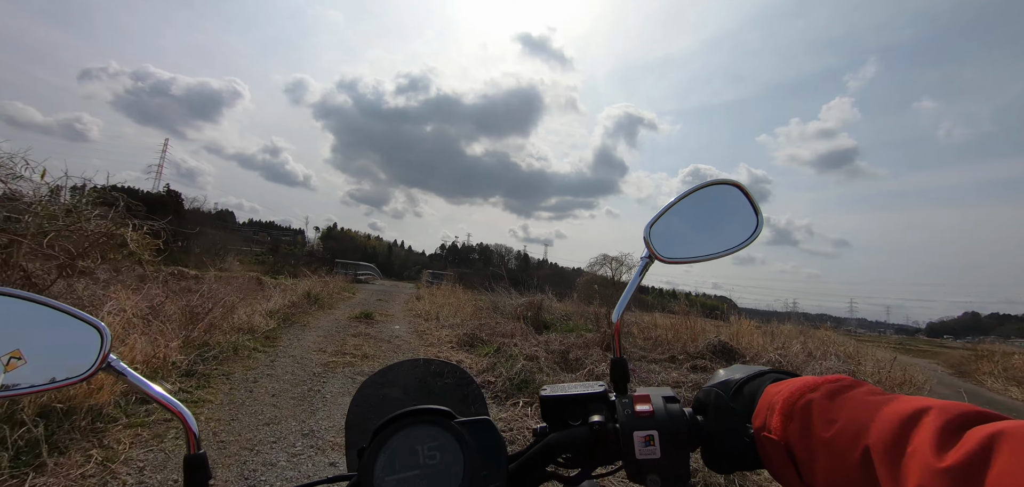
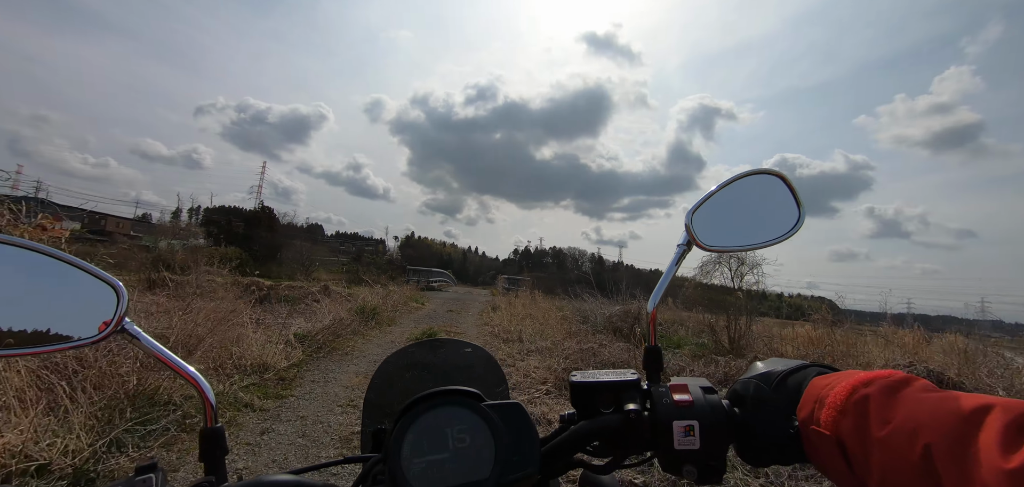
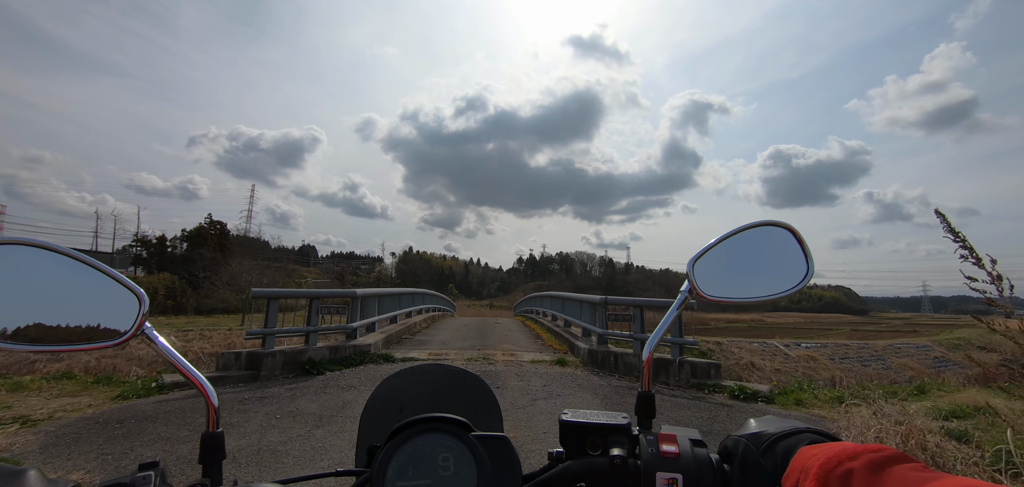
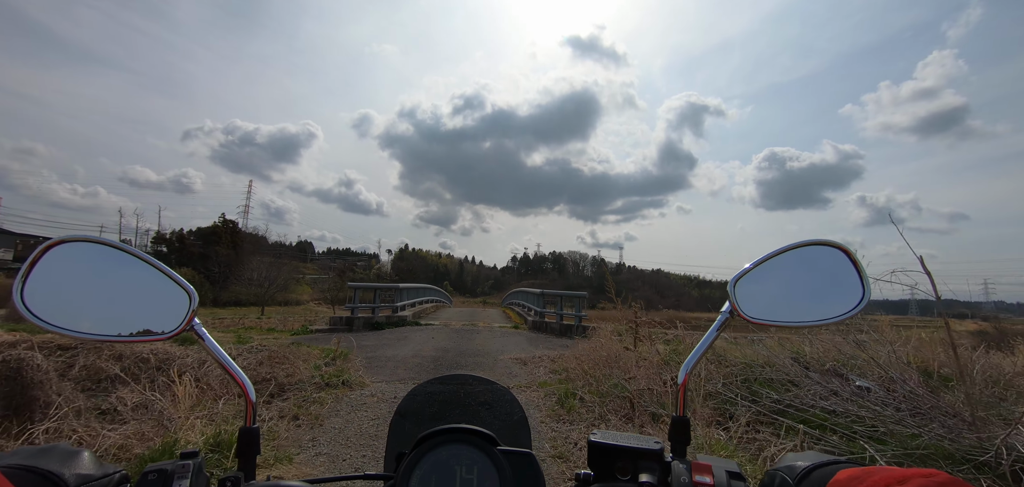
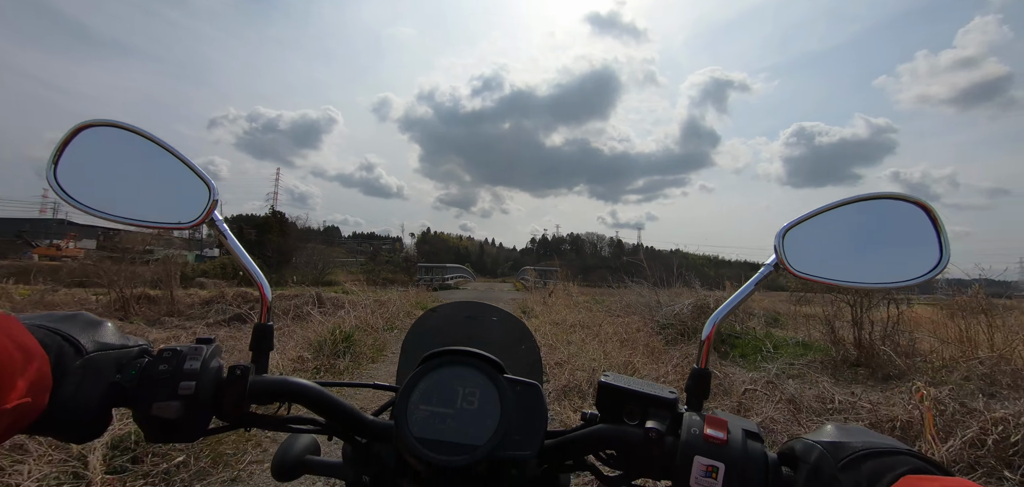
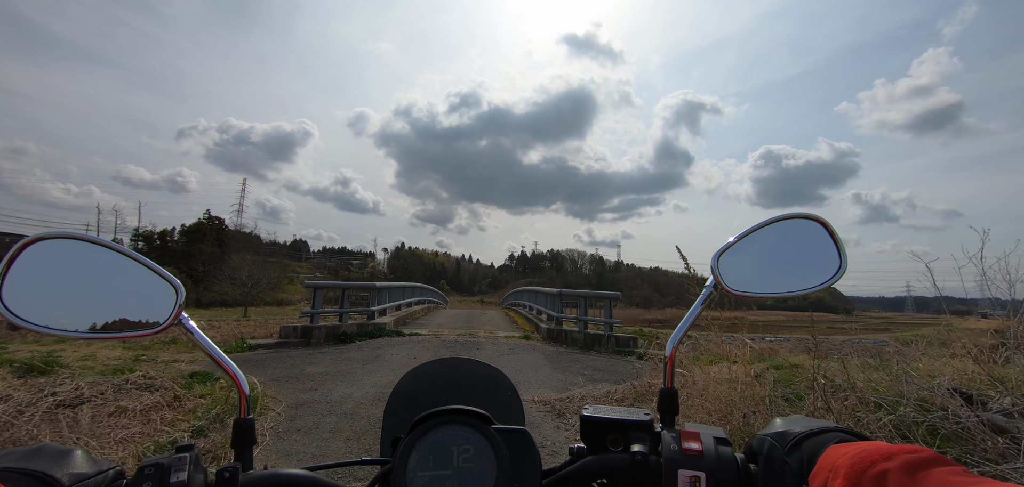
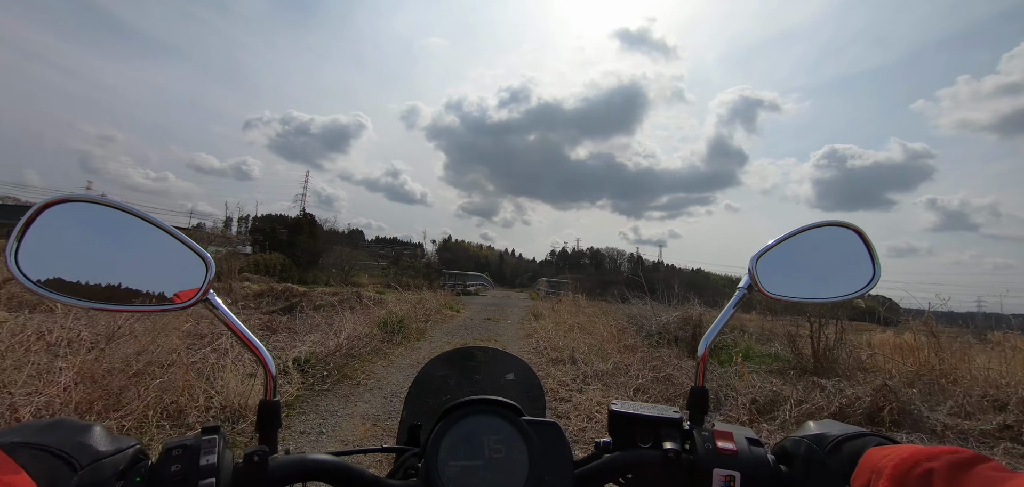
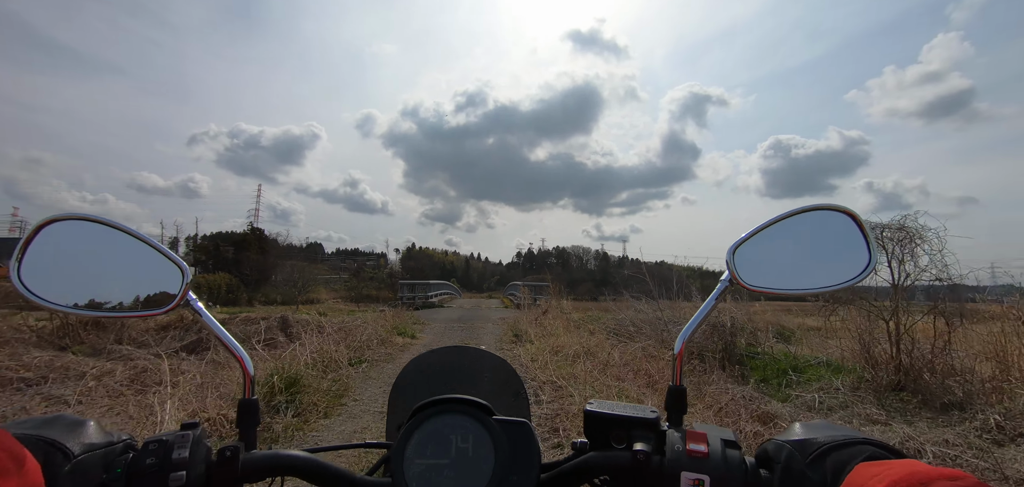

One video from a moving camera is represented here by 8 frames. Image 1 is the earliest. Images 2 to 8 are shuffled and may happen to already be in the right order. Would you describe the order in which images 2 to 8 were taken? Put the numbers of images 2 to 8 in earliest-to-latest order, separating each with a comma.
2, 7, 5, 8, 4, 6, 3
